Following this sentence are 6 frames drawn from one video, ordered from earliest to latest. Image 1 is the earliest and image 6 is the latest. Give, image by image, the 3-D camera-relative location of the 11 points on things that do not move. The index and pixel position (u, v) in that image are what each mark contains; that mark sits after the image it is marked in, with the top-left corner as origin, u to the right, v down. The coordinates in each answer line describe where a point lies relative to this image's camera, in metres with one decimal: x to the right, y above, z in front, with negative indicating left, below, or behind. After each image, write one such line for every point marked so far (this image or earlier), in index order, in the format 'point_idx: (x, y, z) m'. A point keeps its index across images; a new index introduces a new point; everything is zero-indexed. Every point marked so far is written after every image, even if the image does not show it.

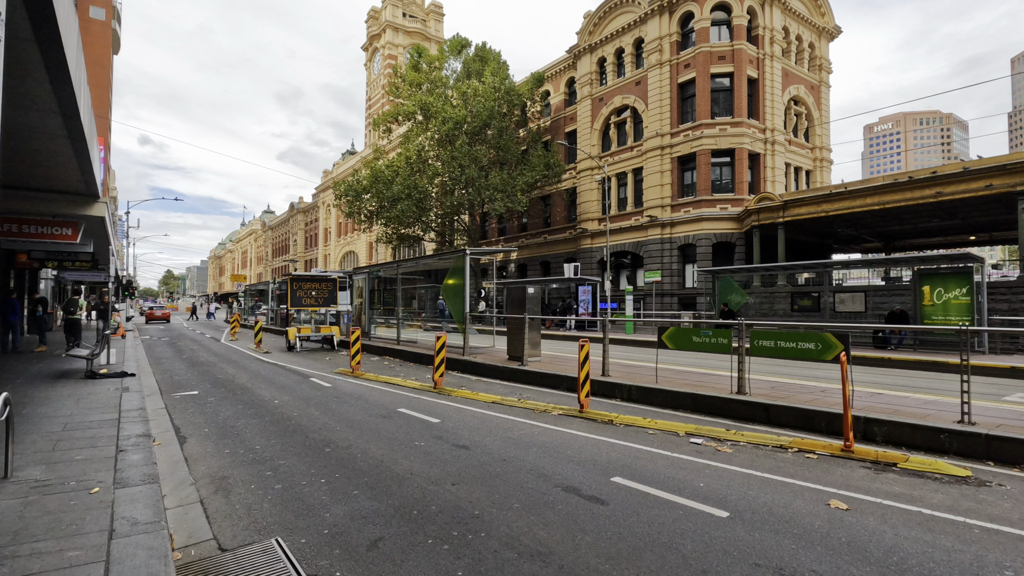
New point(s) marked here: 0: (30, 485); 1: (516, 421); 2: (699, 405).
0: (-4.1, -1.7, +4.5) m
1: (+0.1, -1.9, +7.6) m
2: (+2.8, -1.8, +8.0) m
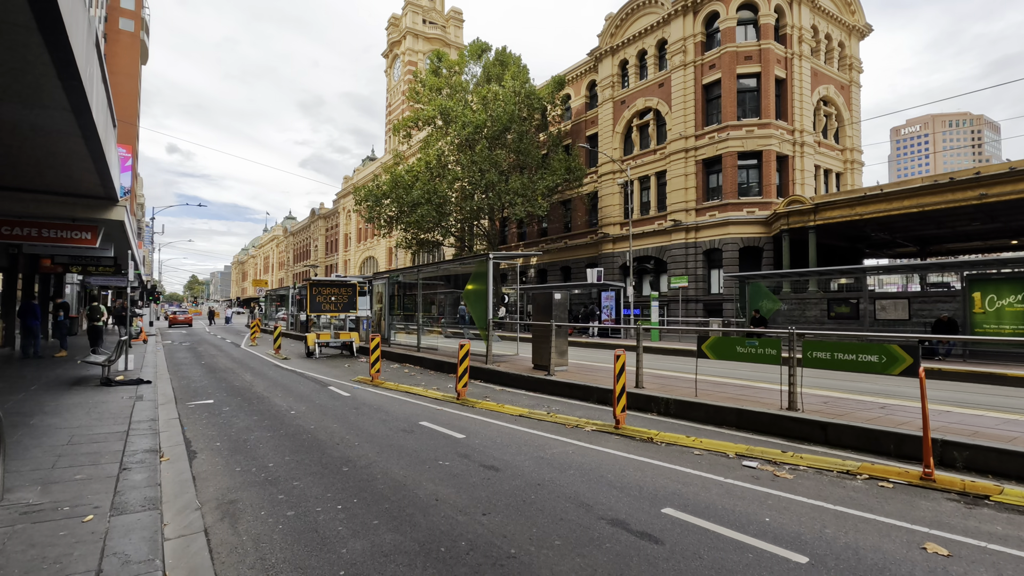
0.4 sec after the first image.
0: (-3.8, -1.7, +4.1) m
1: (+0.5, -2.0, +7.0) m
2: (+3.3, -1.9, +7.4) m
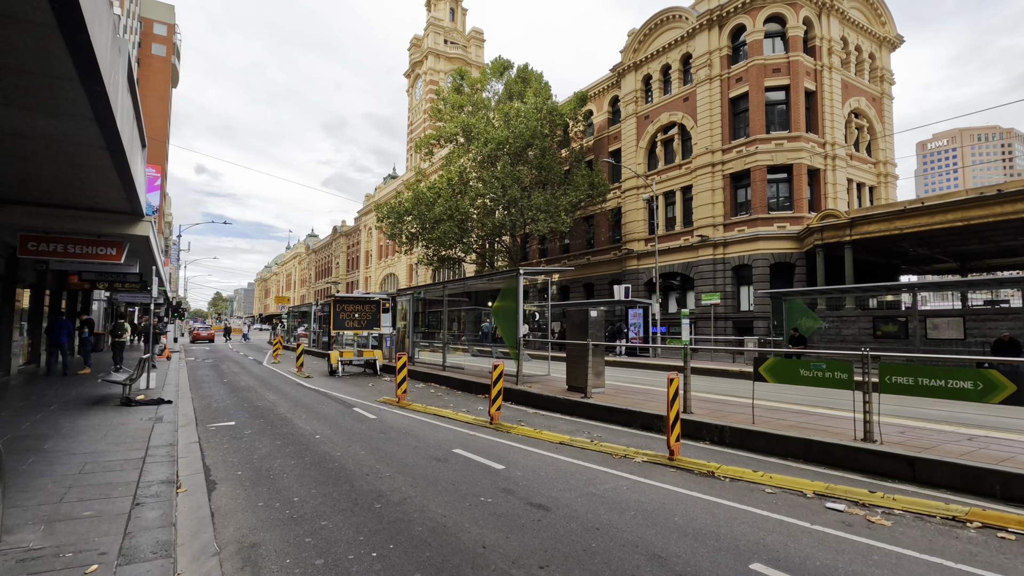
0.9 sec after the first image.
0: (-3.4, -1.8, +3.6) m
1: (+1.0, -2.2, +6.4) m
2: (+3.8, -2.1, +6.6) m
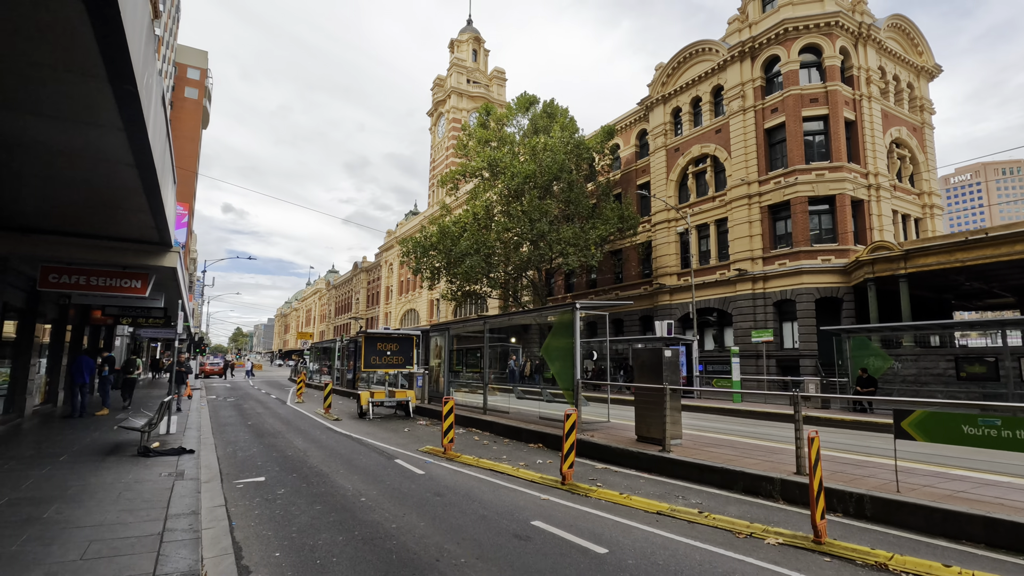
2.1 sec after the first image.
0: (-2.5, -2.0, +2.4) m
1: (+2.0, -2.5, +5.0) m
2: (+4.8, -2.4, +5.2) m
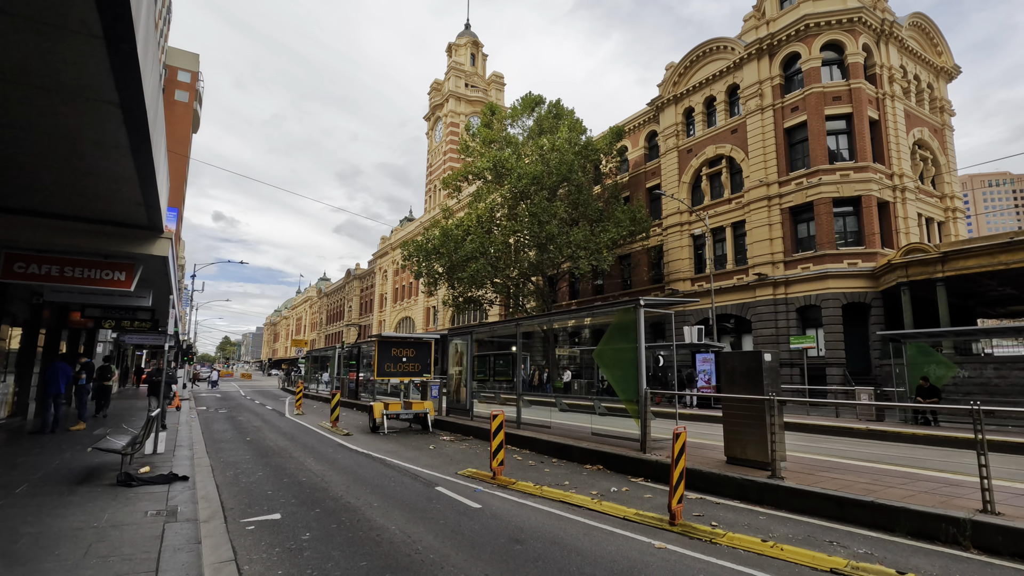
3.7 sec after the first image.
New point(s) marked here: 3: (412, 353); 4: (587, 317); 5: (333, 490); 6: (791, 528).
0: (-1.3, -1.7, +0.6) m
1: (+3.1, -2.3, +3.3) m
2: (+5.9, -2.2, +3.5) m
3: (-3.5, -2.2, +17.8) m
4: (+1.8, -0.6, +11.7) m
5: (-2.6, -3.0, +7.9) m
6: (+3.1, -2.7, +6.0) m
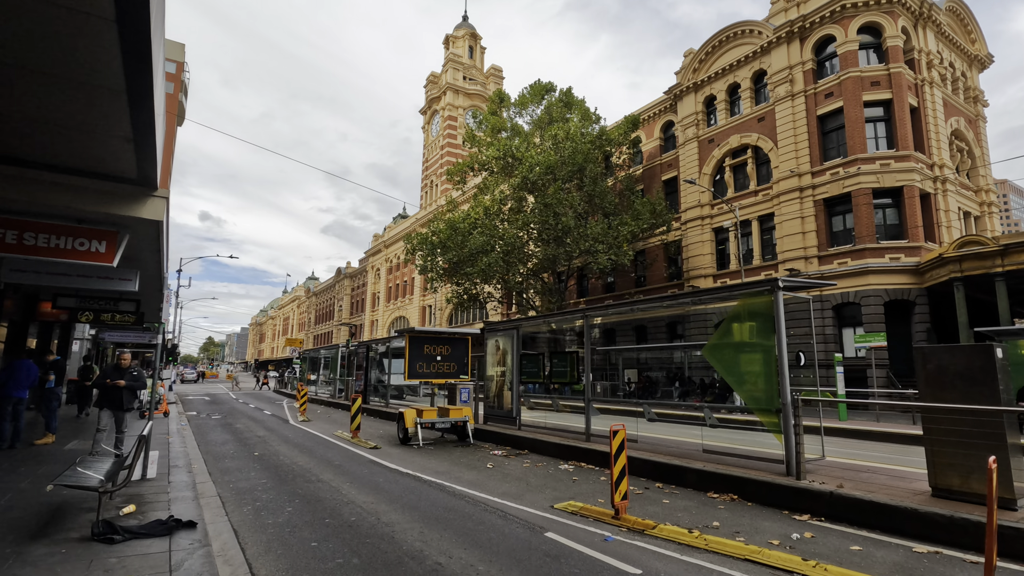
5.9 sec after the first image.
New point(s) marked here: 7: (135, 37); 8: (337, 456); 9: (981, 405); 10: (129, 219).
0: (+0.4, -1.3, -1.6) m
1: (+4.8, -2.0, +1.1) m
2: (+7.6, -1.9, +1.4) m
3: (-2.2, -1.8, +15.4) m
4: (+3.3, -0.3, +9.5) m
5: (-1.1, -2.6, +5.6) m
6: (+4.7, -2.4, +3.8) m
7: (-3.3, +2.1, +4.6) m
8: (-3.7, -3.5, +11.2) m
9: (+5.2, -1.3, +5.8) m
10: (-5.8, +1.1, +8.1) m
